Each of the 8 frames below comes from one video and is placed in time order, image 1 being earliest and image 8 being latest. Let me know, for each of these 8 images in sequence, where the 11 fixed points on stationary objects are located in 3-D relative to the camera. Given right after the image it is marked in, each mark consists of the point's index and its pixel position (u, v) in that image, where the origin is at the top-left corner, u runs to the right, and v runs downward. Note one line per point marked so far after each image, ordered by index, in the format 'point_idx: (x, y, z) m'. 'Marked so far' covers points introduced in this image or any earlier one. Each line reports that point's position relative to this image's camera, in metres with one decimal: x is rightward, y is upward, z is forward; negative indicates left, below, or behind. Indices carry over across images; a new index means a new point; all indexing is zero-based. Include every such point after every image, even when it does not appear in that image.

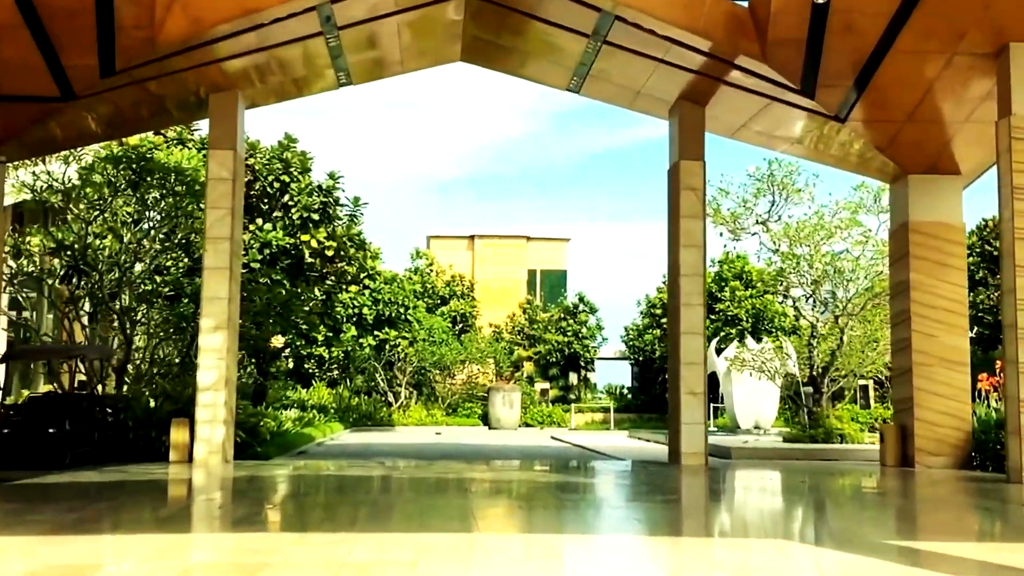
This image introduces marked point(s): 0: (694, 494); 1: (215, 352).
0: (+1.6, -1.9, +10.6) m
1: (-2.9, -0.6, +11.5) m
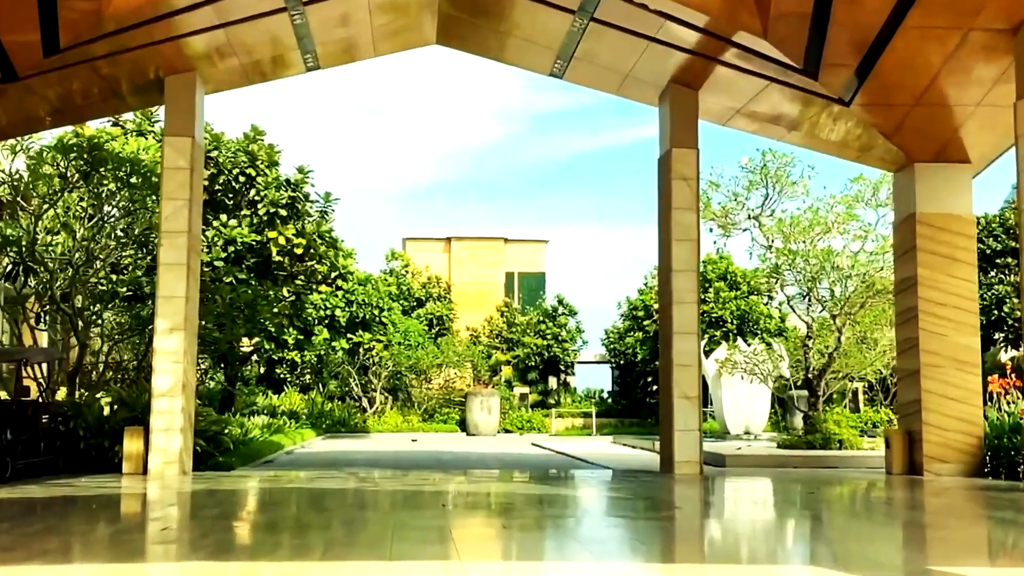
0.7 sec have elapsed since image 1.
0: (+1.5, -1.8, +9.9) m
1: (-3.1, -0.6, +10.6) m
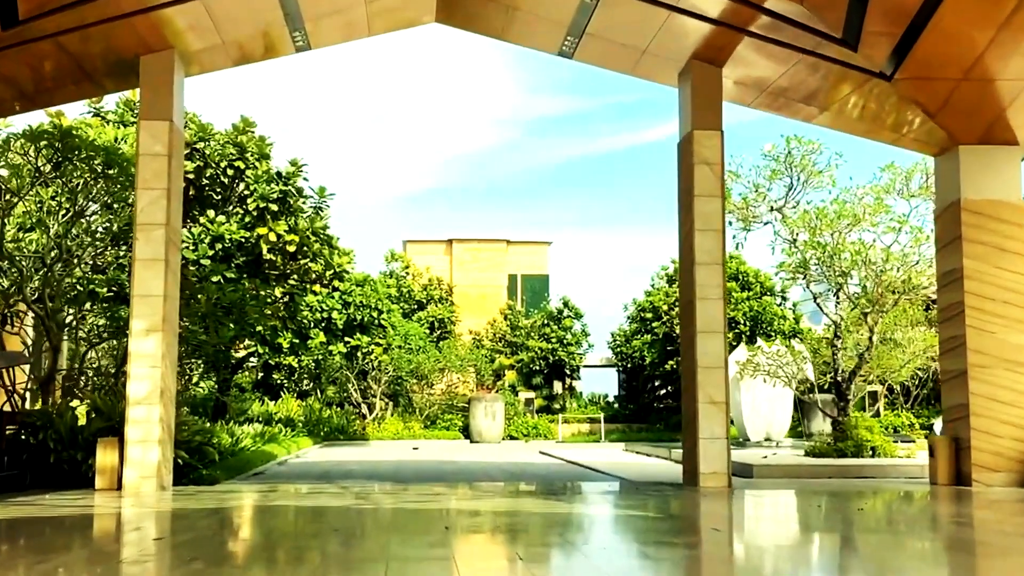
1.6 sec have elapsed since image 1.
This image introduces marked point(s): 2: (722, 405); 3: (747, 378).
0: (+1.6, -1.8, +8.9) m
1: (-3.0, -0.6, +9.7) m
2: (+1.8, -1.0, +9.9) m
3: (+3.1, -1.2, +15.4) m
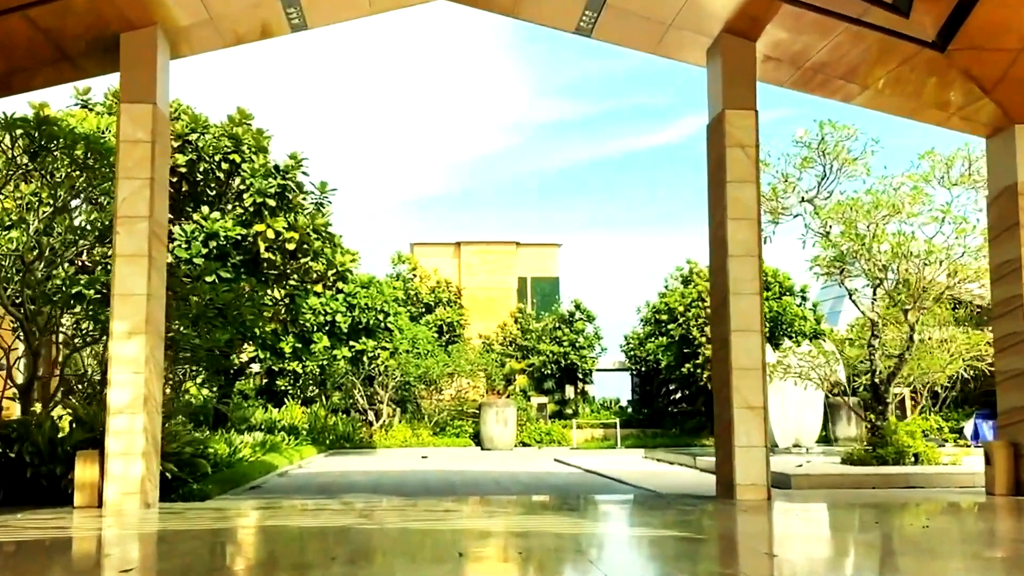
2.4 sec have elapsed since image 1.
0: (+1.7, -1.7, +8.0) m
1: (-2.9, -0.6, +8.9) m
2: (+1.9, -1.0, +9.0) m
3: (+3.3, -1.2, +14.5) m
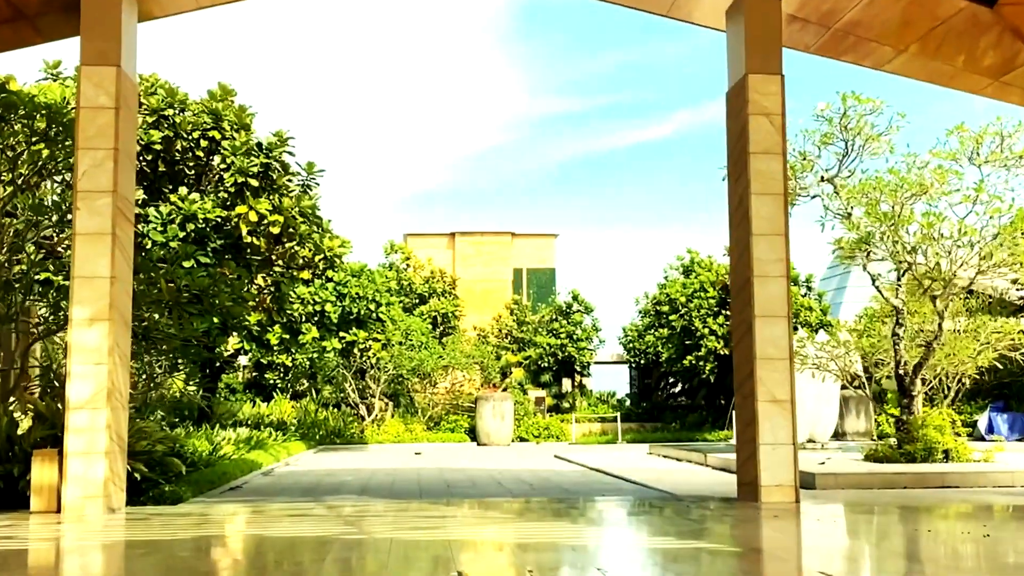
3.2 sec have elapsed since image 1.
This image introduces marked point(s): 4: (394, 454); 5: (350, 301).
0: (+1.7, -1.6, +7.2) m
1: (-2.9, -0.5, +8.0) m
2: (+1.9, -0.8, +8.2) m
3: (+3.3, -1.0, +13.7) m
4: (-1.9, -2.6, +18.5) m
5: (-2.7, -0.2, +19.3) m
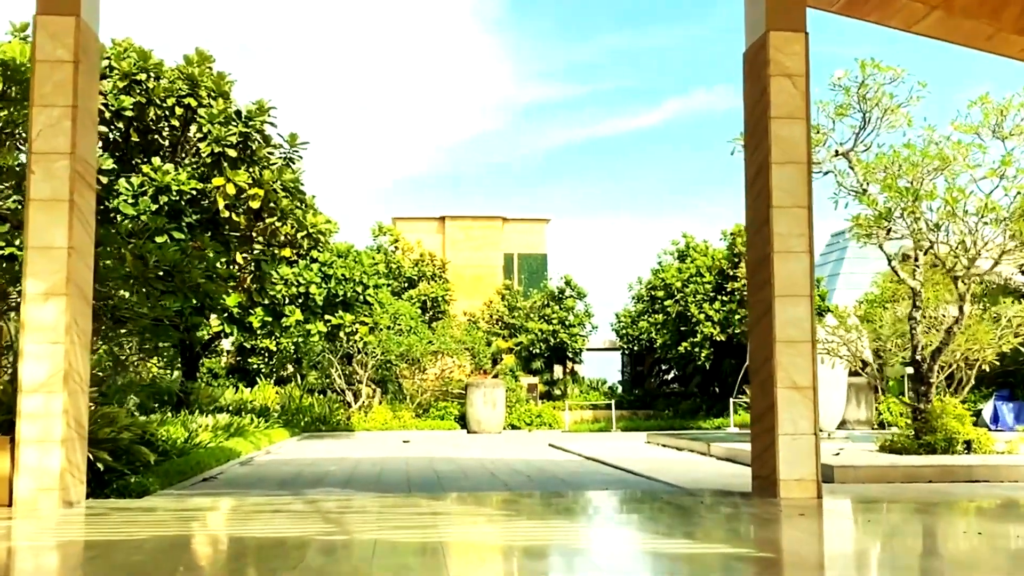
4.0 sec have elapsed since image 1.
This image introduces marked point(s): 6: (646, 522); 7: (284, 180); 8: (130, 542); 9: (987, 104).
0: (+1.7, -1.5, +6.5) m
1: (-2.9, -0.3, +7.3) m
2: (+1.9, -0.7, +7.5) m
3: (+3.2, -0.8, +13.0) m
4: (-2.0, -2.3, +17.8) m
5: (-2.8, +0.1, +18.6) m
6: (+0.8, -1.4, +7.1) m
7: (-2.4, +1.1, +12.3) m
8: (-2.1, -1.4, +6.4) m
9: (+4.5, +1.7, +11.0) m
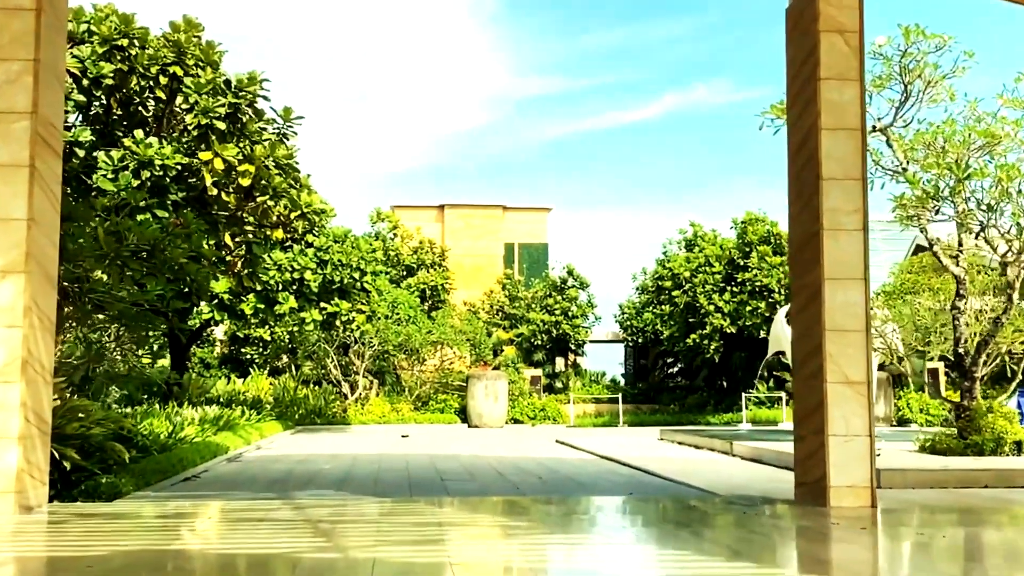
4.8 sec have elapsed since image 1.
0: (+1.8, -1.4, +5.7) m
1: (-2.8, -0.2, +6.4) m
2: (+2.0, -0.6, +6.7) m
3: (+3.3, -0.7, +12.2) m
4: (-1.9, -2.2, +16.9) m
5: (-2.7, +0.3, +17.7) m
6: (+0.9, -1.3, +6.3) m
7: (-2.3, +1.3, +11.4) m
8: (-2.0, -1.3, +5.5) m
9: (+4.6, +1.8, +10.2) m
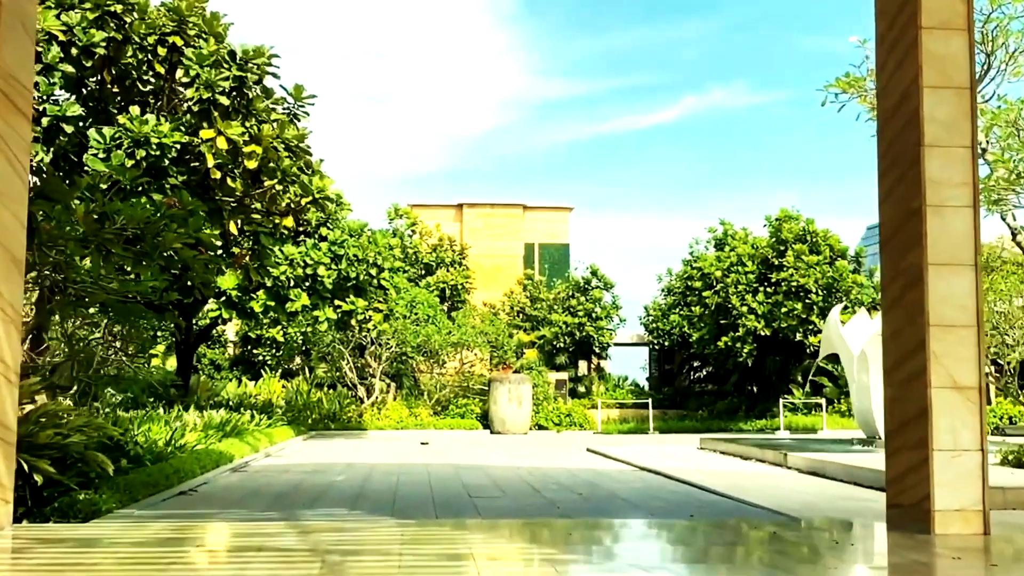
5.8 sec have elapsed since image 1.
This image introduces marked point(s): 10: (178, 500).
0: (+2.0, -1.3, +4.7) m
1: (-2.6, -0.1, +5.5) m
2: (+2.2, -0.5, +5.6) m
3: (+3.6, -0.6, +11.1) m
4: (-1.6, -2.1, +15.9) m
5: (-2.4, +0.3, +16.8) m
6: (+1.1, -1.3, +5.3) m
7: (-2.0, +1.3, +10.4) m
8: (-1.8, -1.2, +4.5) m
9: (+4.9, +1.9, +9.1) m
10: (-2.1, -1.3, +7.4) m
